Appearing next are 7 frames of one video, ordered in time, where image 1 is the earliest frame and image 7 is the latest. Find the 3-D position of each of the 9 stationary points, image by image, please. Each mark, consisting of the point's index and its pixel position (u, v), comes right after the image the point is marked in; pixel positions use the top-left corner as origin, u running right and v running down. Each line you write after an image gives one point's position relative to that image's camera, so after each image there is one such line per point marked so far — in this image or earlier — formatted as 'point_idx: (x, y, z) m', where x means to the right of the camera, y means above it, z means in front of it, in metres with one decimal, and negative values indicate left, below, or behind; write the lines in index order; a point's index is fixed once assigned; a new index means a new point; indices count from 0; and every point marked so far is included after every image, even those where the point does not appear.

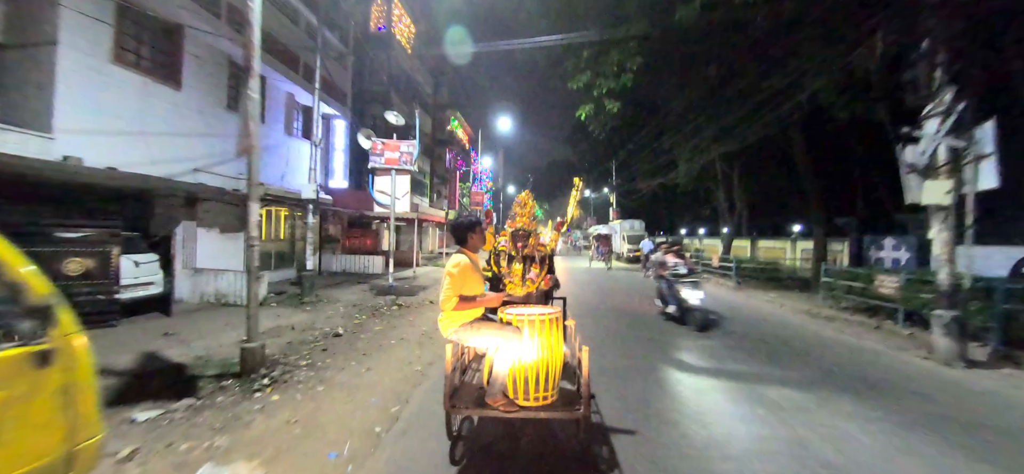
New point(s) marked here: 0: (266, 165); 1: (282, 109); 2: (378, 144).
0: (-9.0, +2.6, +12.0) m
1: (-9.0, +5.0, +12.9) m
2: (-3.6, +2.5, +8.8) m
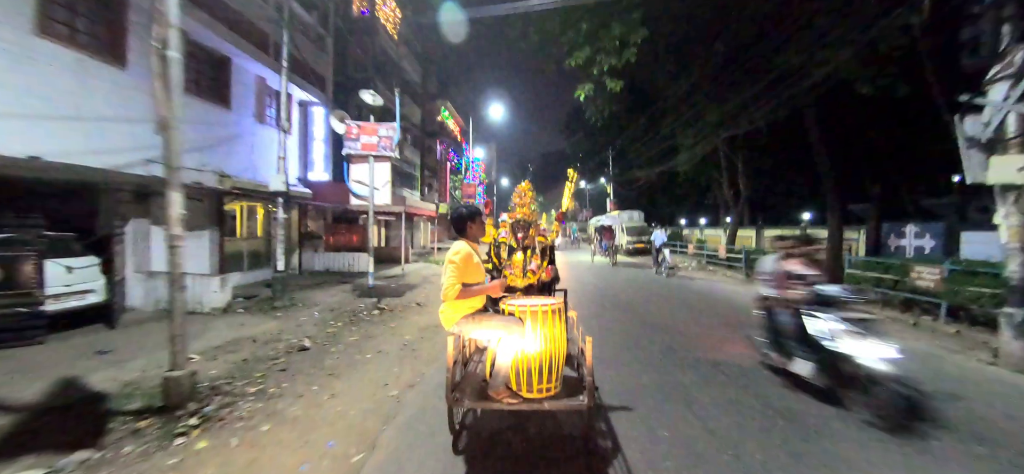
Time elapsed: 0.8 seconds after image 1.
0: (-9.2, +2.7, +10.9) m
1: (-9.2, +5.0, +11.8) m
2: (-3.7, +2.6, +7.8) m
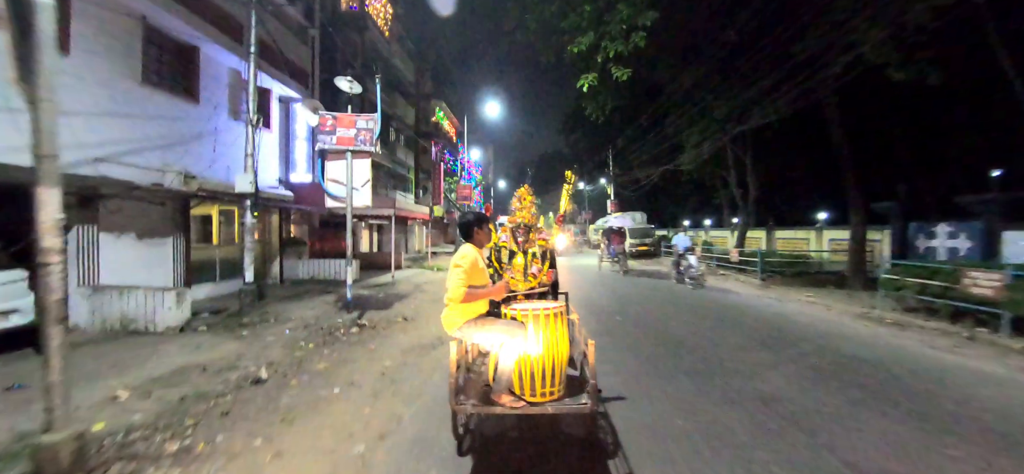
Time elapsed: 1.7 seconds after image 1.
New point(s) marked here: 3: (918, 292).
0: (-9.3, +2.5, +9.9) m
1: (-9.3, +4.8, +10.8) m
2: (-3.8, +2.5, +6.8) m
3: (+9.0, -1.2, +7.4) m
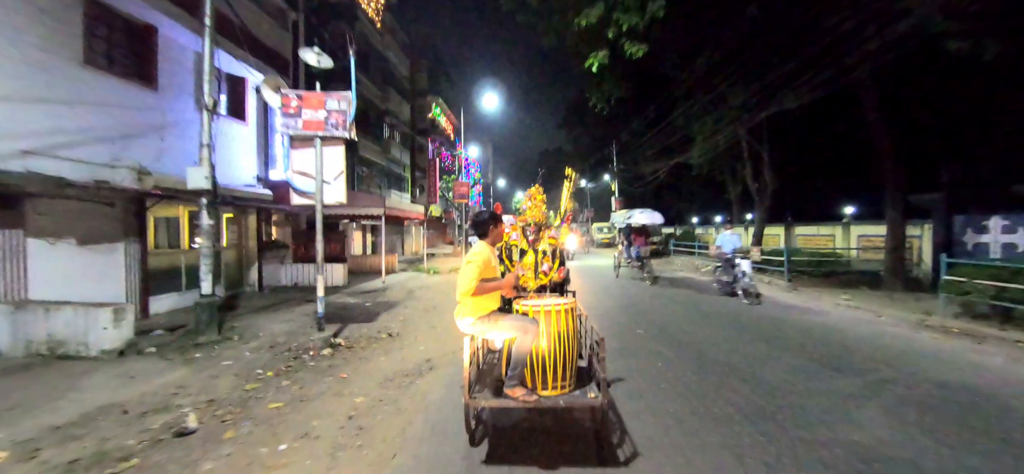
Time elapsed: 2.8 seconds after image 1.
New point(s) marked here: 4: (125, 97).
0: (-9.3, +2.3, +8.8) m
1: (-9.4, +4.7, +9.7) m
2: (-3.8, +2.4, +5.7) m
3: (+9.0, -1.1, +6.3) m
4: (-9.3, +3.4, +8.0) m
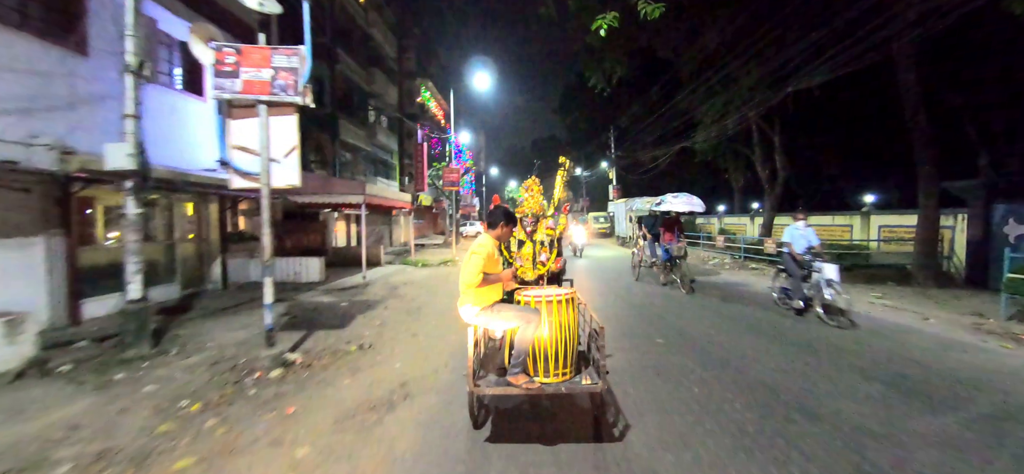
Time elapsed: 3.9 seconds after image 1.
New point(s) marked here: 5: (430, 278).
0: (-9.4, +2.5, +7.4) m
1: (-9.5, +4.9, +8.3) m
2: (-3.8, +2.5, +4.5) m
3: (+9.0, -1.0, +5.4) m
4: (-9.4, +3.5, +6.6) m
5: (-3.2, -1.6, +12.5) m
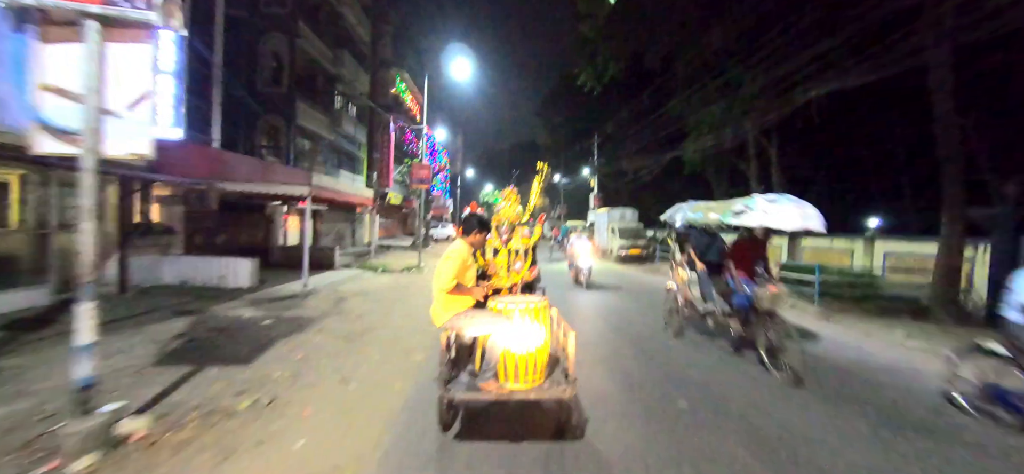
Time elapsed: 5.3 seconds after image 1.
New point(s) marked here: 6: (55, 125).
0: (-9.6, +2.8, +5.3) m
1: (-9.7, +5.2, +6.2) m
2: (-3.9, +2.5, +2.8) m
3: (+8.6, -1.6, +4.4) m
4: (-9.6, +3.8, +4.5) m
5: (-4.0, -1.7, +10.7) m
6: (-3.9, +1.0, +2.9) m
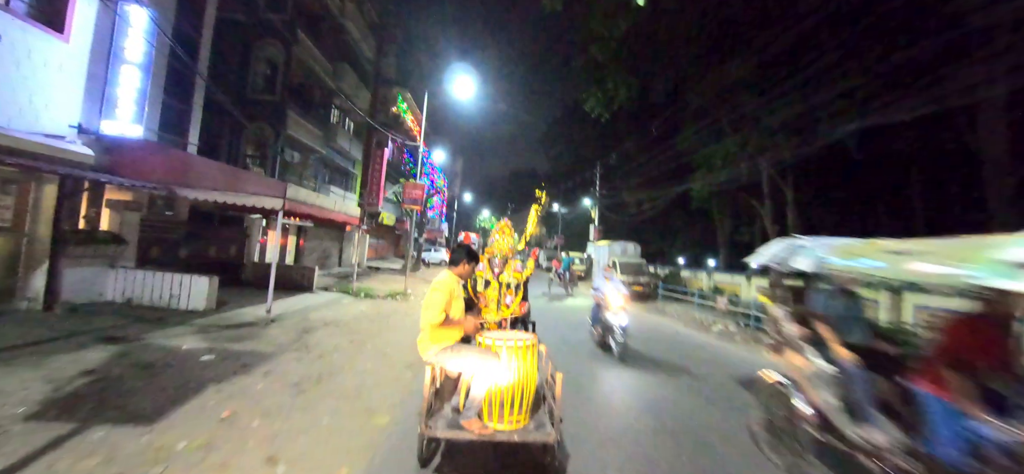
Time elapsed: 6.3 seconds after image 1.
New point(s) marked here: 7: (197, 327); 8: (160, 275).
0: (-9.5, +2.8, +4.5) m
1: (-9.4, +5.2, +5.5) m
2: (-3.8, +2.5, +1.9) m
3: (+8.5, -2.4, +3.4) m
4: (-9.4, +3.9, +3.8) m
5: (-4.2, -2.3, +9.6) m
6: (-3.9, +0.9, +1.9) m
7: (-6.5, -1.8, +6.8) m
8: (-8.1, -0.9, +7.7) m
